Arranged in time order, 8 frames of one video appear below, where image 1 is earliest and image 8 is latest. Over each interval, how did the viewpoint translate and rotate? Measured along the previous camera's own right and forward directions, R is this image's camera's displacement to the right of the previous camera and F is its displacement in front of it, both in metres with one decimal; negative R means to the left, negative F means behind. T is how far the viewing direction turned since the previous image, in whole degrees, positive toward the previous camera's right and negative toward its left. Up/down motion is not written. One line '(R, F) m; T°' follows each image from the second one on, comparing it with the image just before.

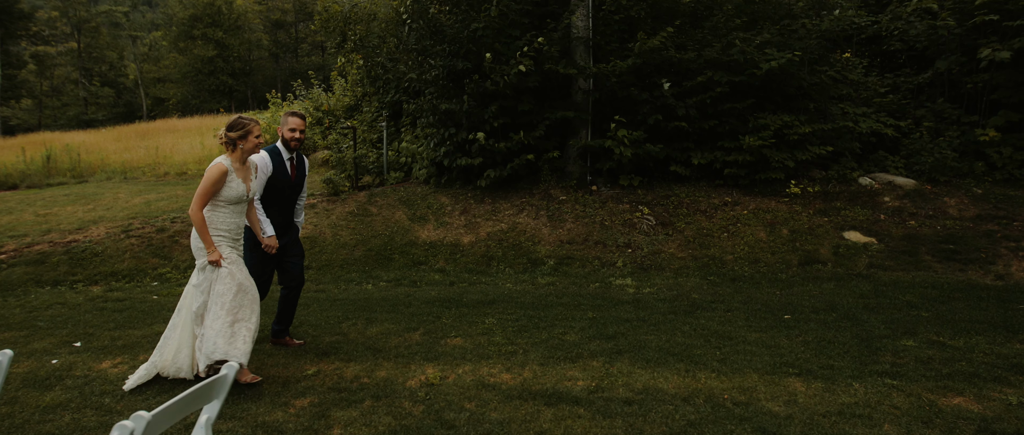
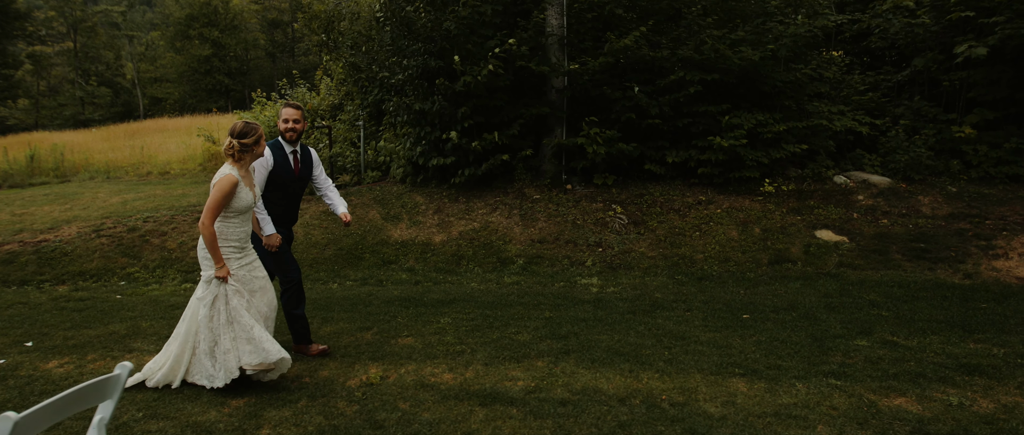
(+0.4, 0.0) m; 0°
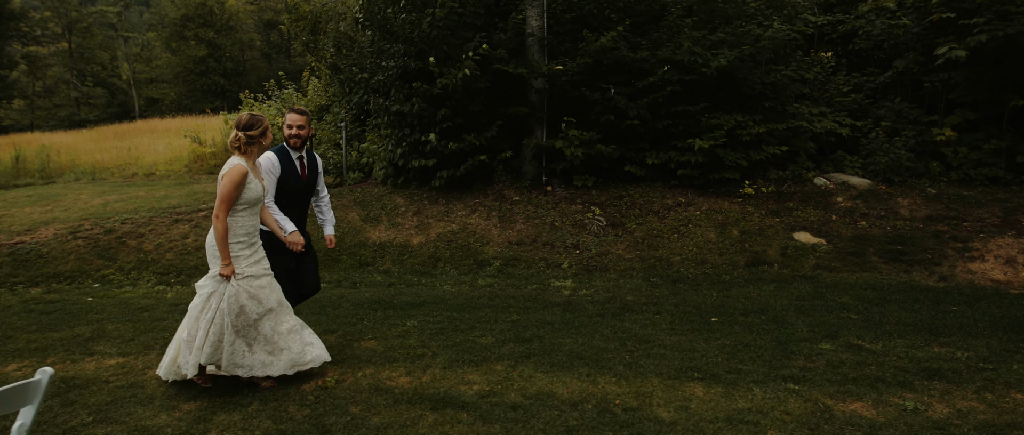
(+0.3, 0.0) m; 0°
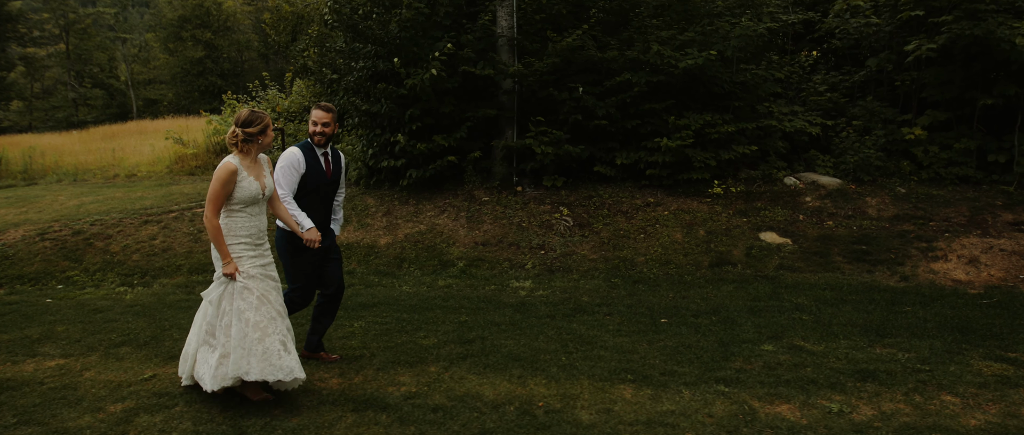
(+0.5, 0.0) m; 0°
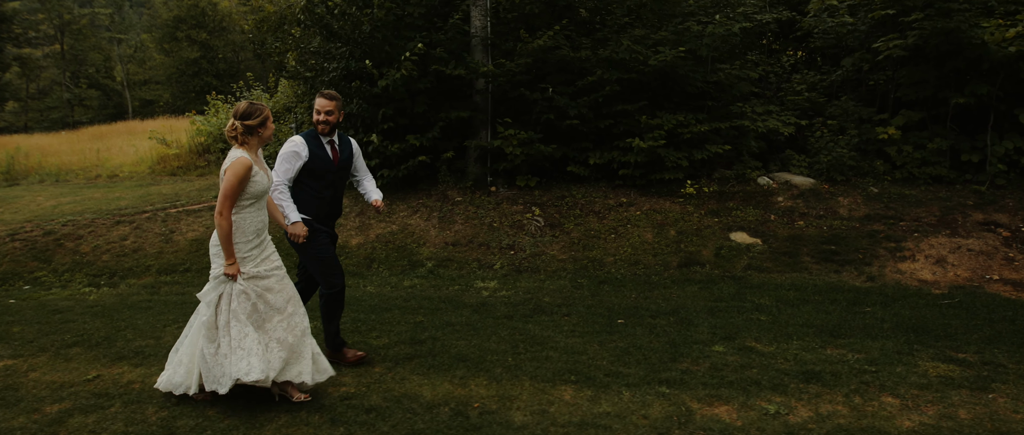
(+0.4, 0.0) m; 0°
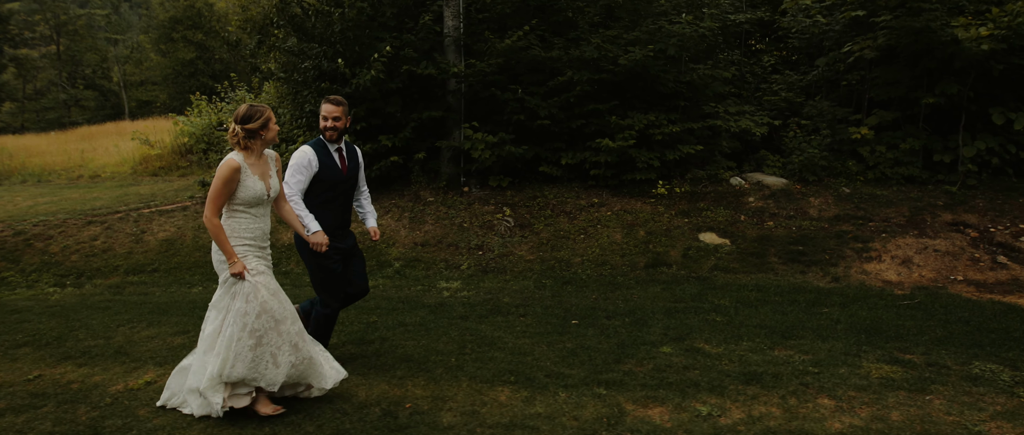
(+0.4, 0.0) m; 0°
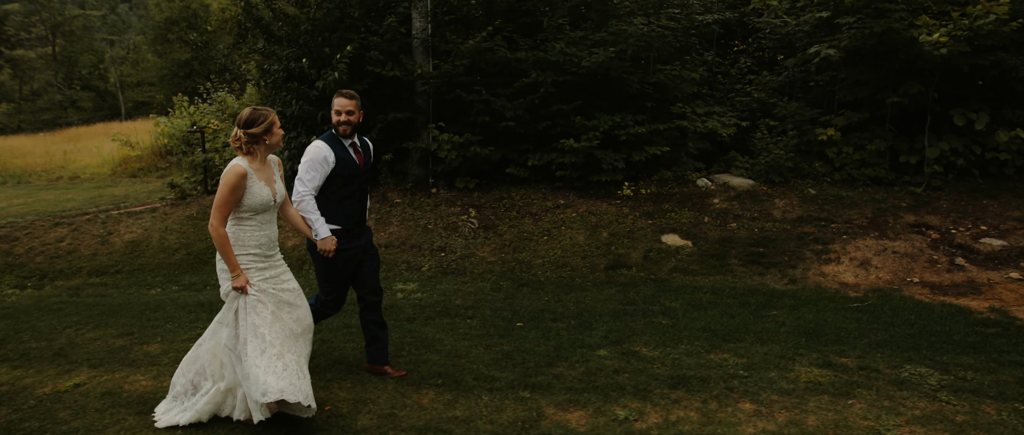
(+0.5, 0.0) m; 0°
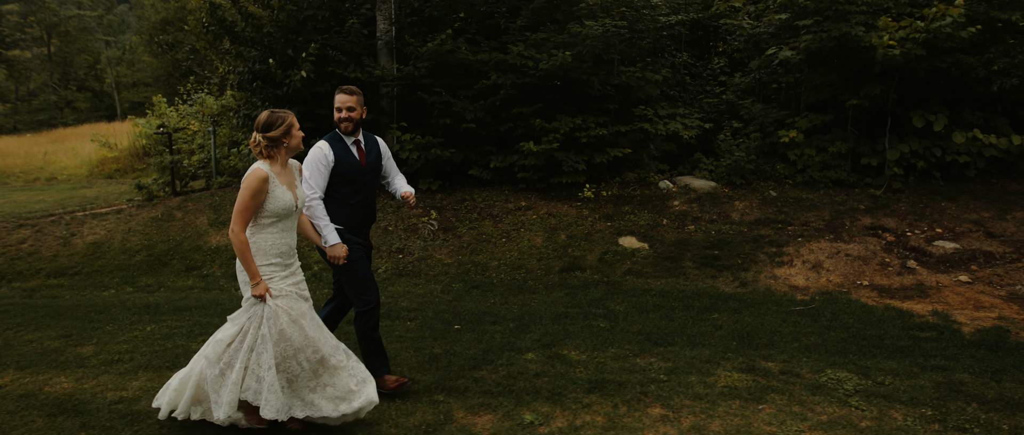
(+0.5, 0.0) m; 0°
